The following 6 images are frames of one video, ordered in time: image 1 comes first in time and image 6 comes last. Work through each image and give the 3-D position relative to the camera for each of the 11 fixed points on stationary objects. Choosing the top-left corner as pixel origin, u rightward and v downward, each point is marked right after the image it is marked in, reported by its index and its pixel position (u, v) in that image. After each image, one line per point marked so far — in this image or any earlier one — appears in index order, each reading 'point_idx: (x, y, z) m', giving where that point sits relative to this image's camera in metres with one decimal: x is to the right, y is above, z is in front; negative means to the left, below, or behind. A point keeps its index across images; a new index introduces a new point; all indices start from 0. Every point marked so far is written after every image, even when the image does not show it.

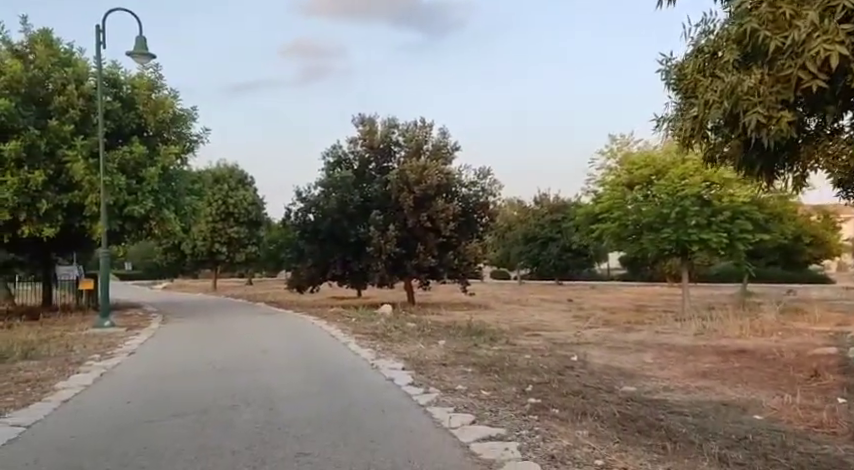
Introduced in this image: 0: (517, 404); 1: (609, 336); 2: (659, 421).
0: (+0.8, -1.5, +6.5) m
1: (+4.0, -2.2, +16.3) m
2: (+2.1, -1.7, +6.7) m
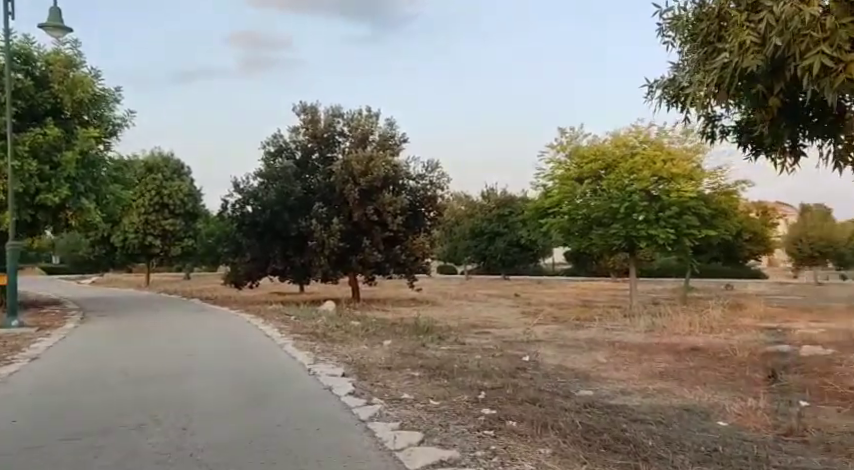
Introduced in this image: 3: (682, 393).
0: (+0.3, -1.4, +5.9) m
1: (+2.8, -2.1, +15.8) m
2: (+1.6, -1.6, +6.1) m
3: (+3.0, -1.9, +9.0) m
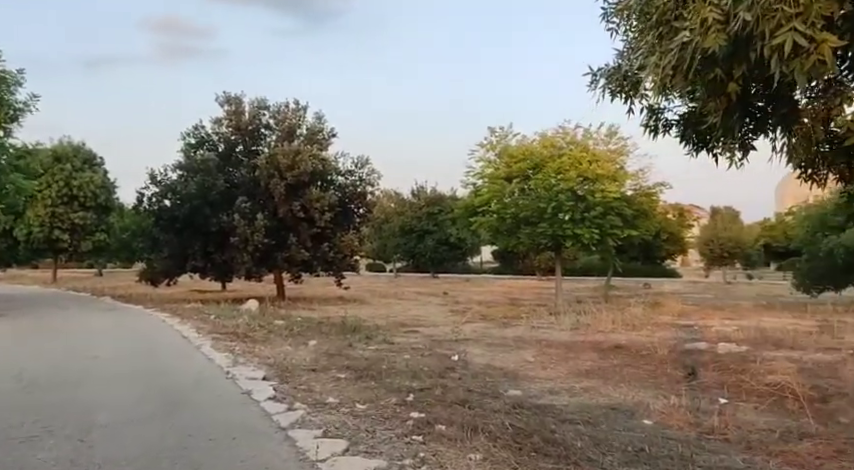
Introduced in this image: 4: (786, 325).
0: (-0.2, -1.4, +5.6) m
1: (+1.3, -2.0, +15.8) m
2: (+1.0, -1.6, +6.0) m
3: (+2.1, -1.9, +9.0) m
4: (+7.6, -1.9, +16.1) m
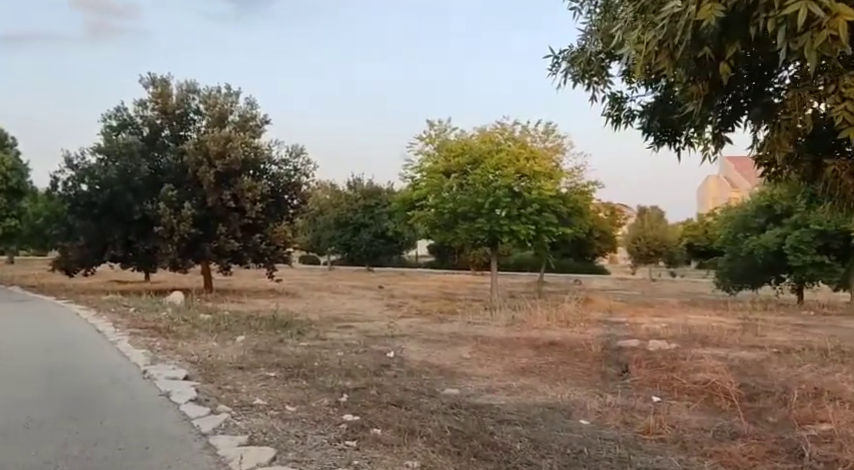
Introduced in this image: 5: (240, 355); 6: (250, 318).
0: (-0.7, -1.3, +5.3) m
1: (-0.1, -1.9, +15.6) m
2: (+0.5, -1.6, +5.8) m
3: (+1.4, -1.8, +8.9) m
4: (+6.2, -1.9, +16.4) m
5: (-2.3, -1.5, +9.4) m
6: (-3.5, -1.6, +14.8) m
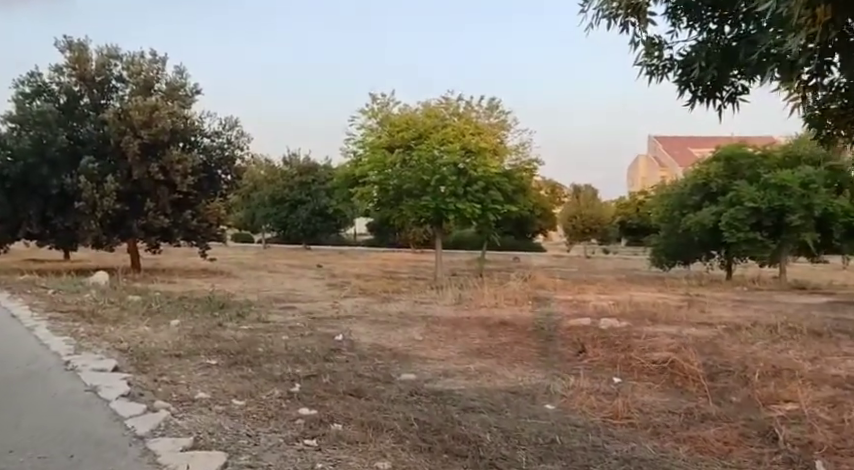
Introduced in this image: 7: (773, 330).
0: (-0.9, -1.2, +4.8) m
1: (-1.2, -1.5, +15.1) m
2: (+0.2, -1.4, +5.4) m
3: (+0.8, -1.6, +8.5) m
4: (+5.1, -1.4, +16.5) m
5: (-2.9, -1.2, +8.7) m
6: (-4.5, -1.2, +14.0) m
7: (+5.1, -1.4, +10.9) m
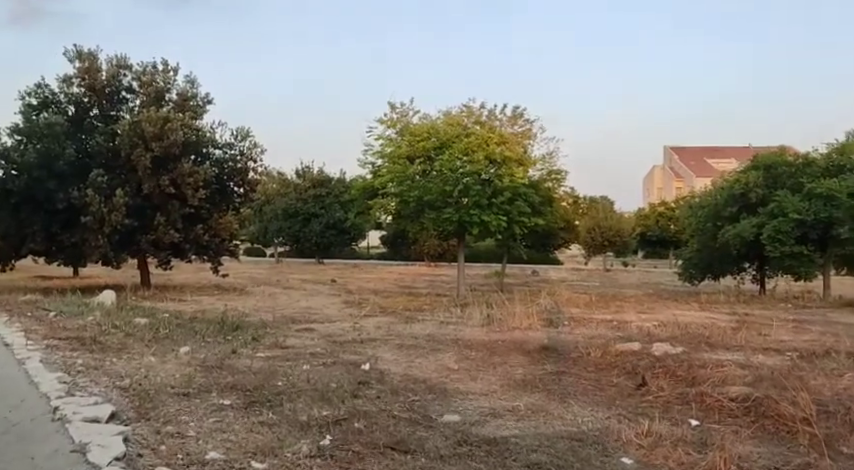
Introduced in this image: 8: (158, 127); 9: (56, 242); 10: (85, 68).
0: (-0.5, -1.3, +3.7) m
1: (-0.6, -1.8, +14.0) m
2: (+0.6, -1.5, +4.3) m
3: (+1.3, -1.7, +7.4) m
4: (+5.6, -1.7, +15.3) m
5: (-2.5, -1.4, +7.7) m
6: (-4.0, -1.5, +13.0) m
7: (+5.5, -1.6, +9.7) m
8: (-6.4, +2.6, +18.0) m
9: (-9.0, -0.2, +18.4) m
10: (-8.4, +4.2, +18.8) m
